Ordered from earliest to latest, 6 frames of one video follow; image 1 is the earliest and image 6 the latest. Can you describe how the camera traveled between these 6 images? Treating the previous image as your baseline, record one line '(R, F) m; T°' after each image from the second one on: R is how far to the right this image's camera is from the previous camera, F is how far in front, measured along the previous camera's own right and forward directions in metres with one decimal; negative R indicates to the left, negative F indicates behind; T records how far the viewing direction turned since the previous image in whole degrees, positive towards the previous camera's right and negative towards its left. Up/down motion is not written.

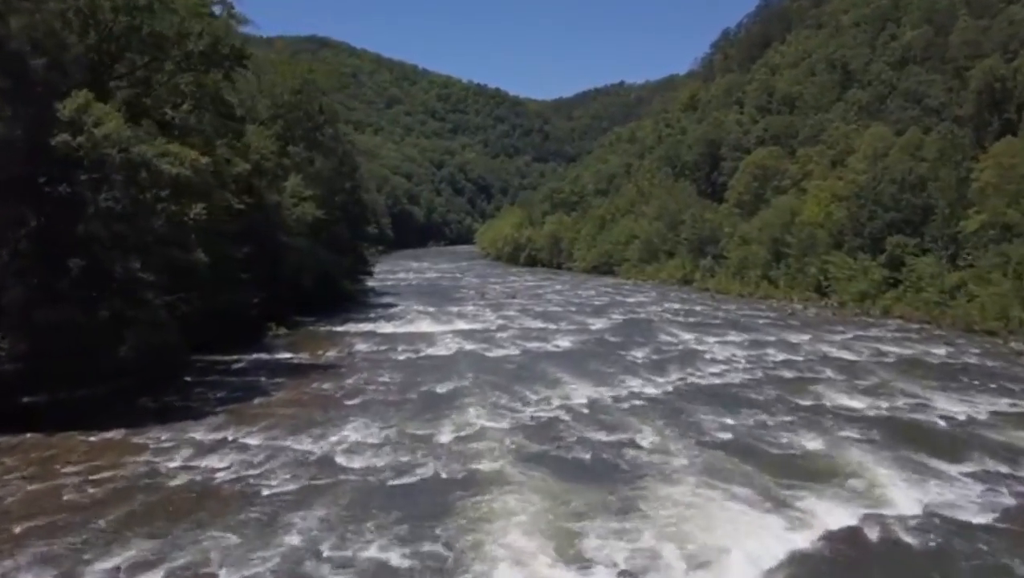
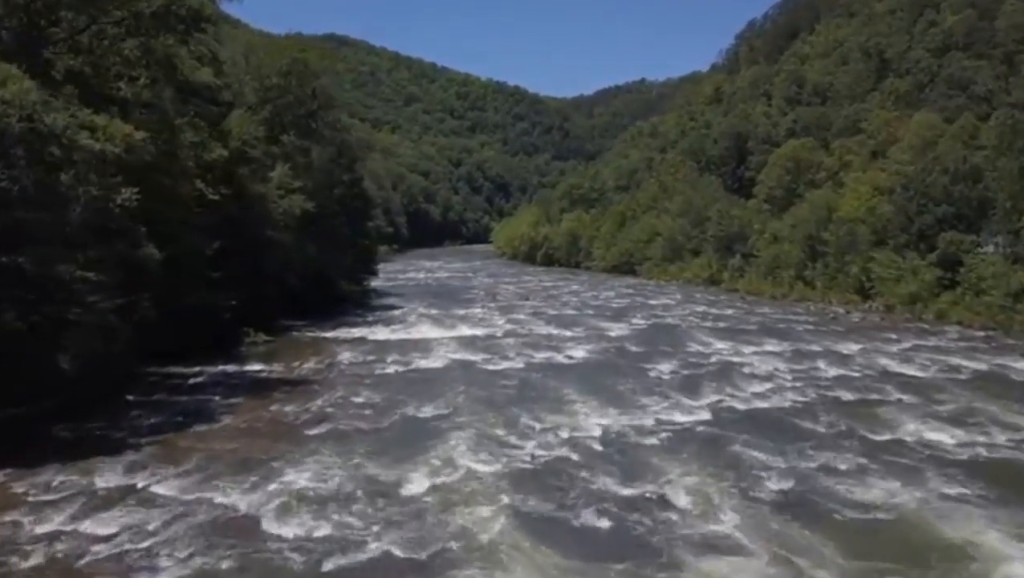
(+0.5, +4.2) m; -1°
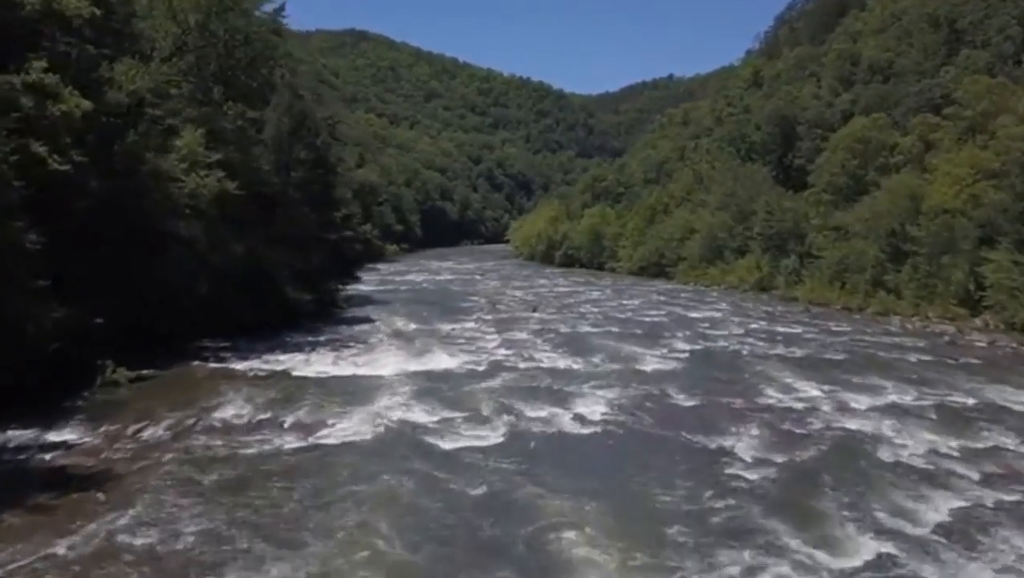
(+1.0, +10.6) m; -2°
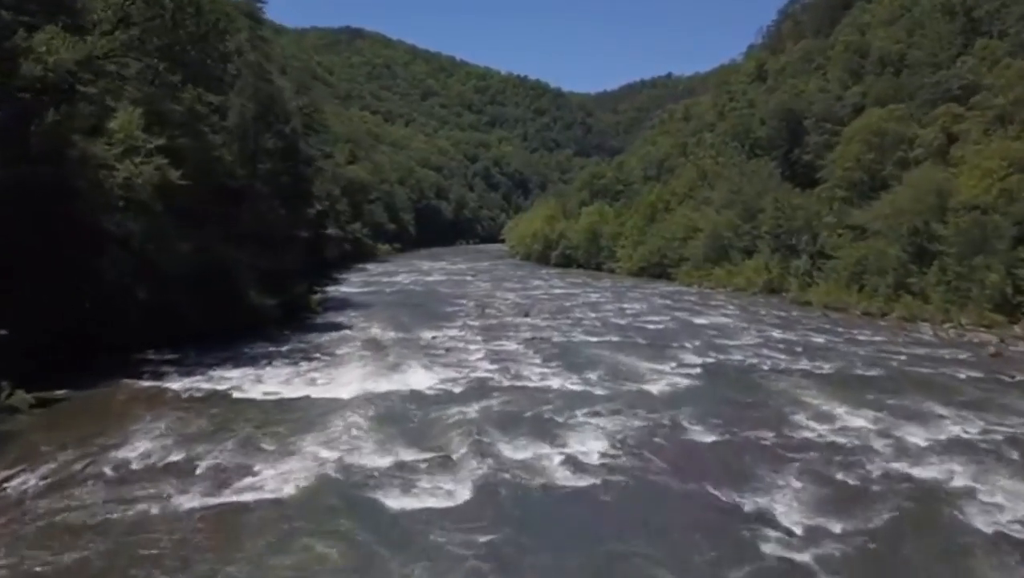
(+0.4, +3.6) m; 0°
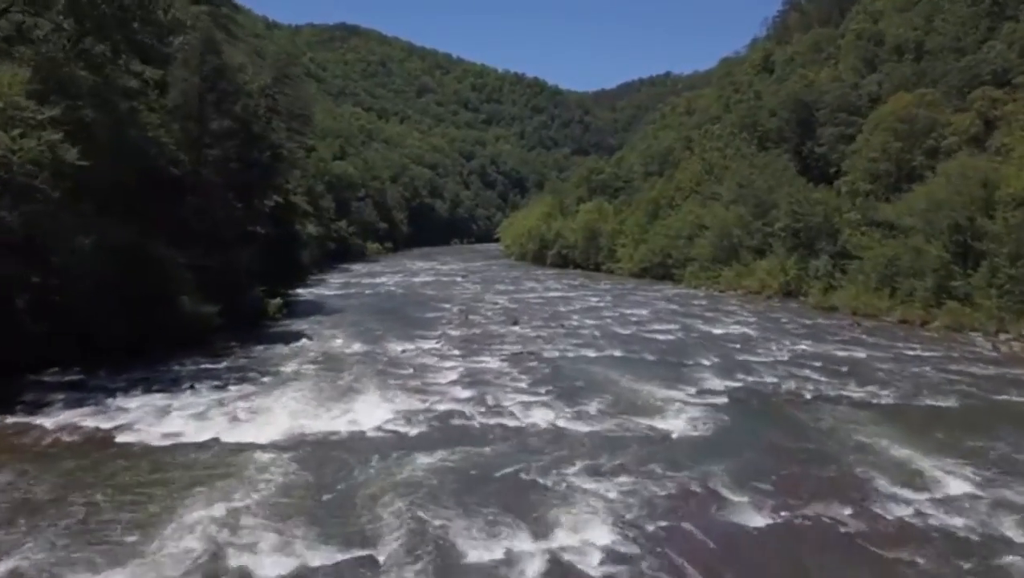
(+0.5, +4.9) m; 0°
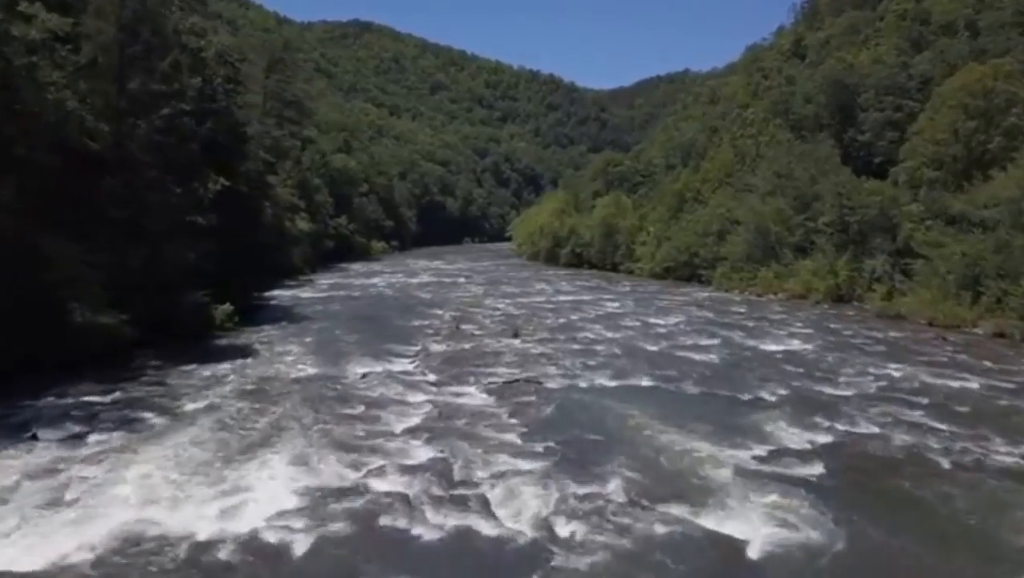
(+0.5, +6.4) m; -1°
